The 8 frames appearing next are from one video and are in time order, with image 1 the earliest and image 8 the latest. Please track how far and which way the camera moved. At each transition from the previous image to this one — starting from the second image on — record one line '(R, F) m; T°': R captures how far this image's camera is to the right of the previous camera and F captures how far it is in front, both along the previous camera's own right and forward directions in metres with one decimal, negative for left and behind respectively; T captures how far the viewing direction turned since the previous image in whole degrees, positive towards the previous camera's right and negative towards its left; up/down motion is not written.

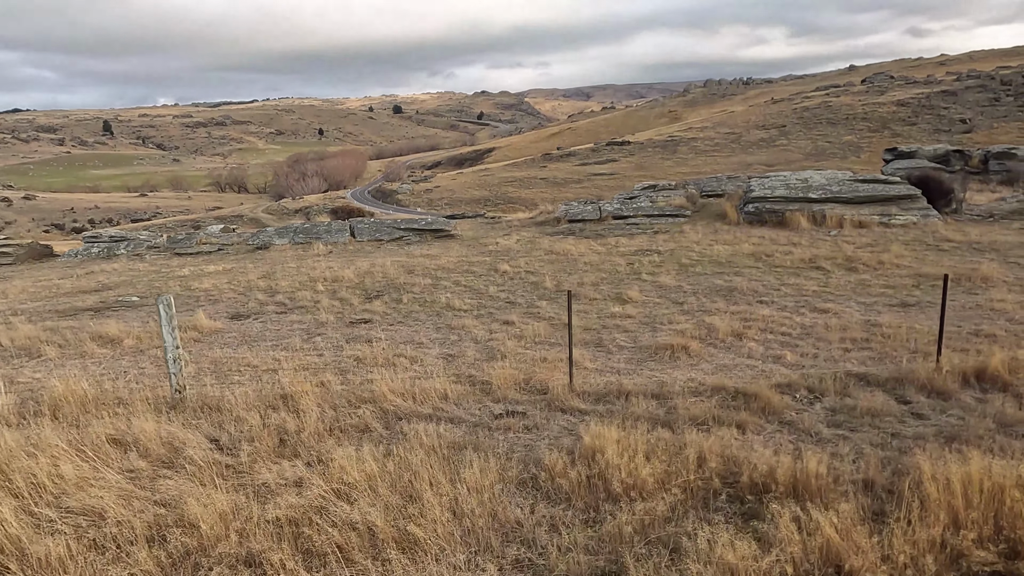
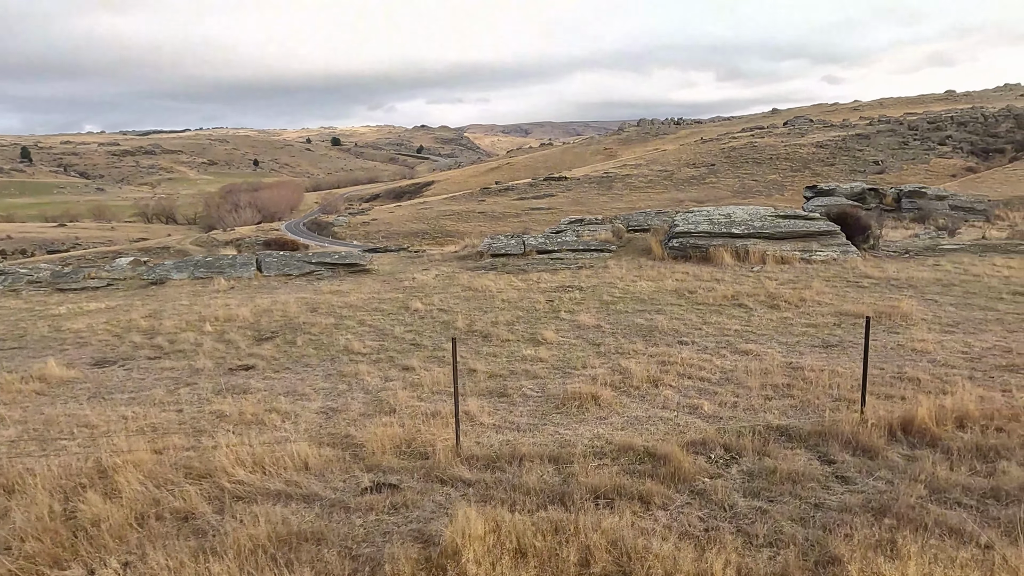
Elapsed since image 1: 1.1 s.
(+0.9, +1.1) m; +5°
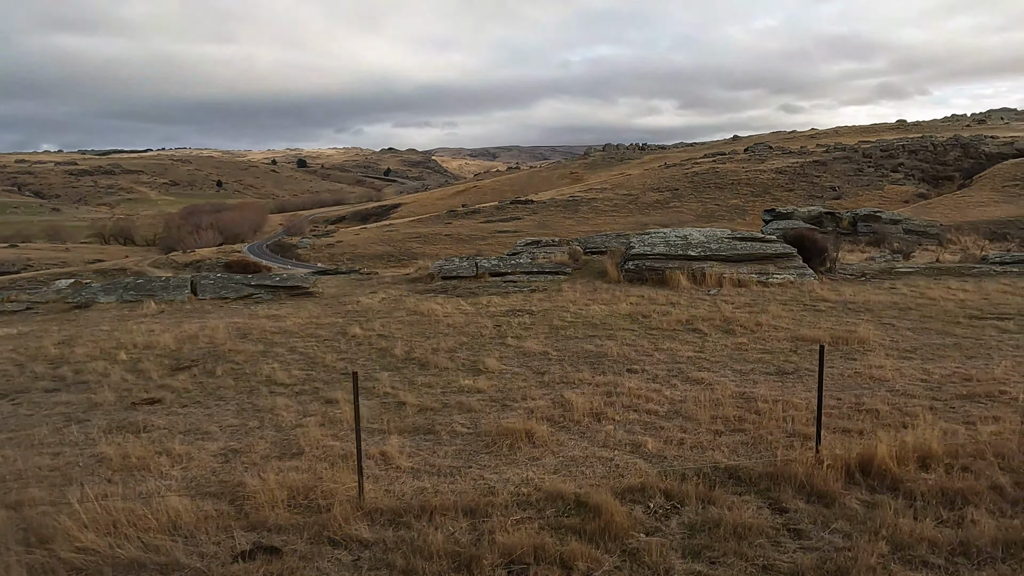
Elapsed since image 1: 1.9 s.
(+0.6, +0.8) m; +3°
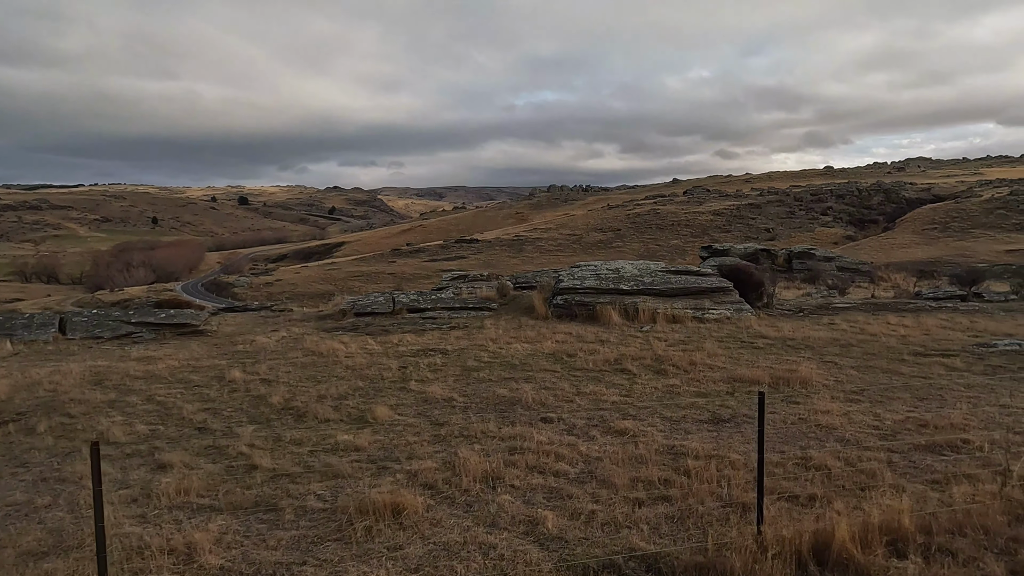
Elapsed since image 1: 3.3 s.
(+0.9, +1.6) m; +5°
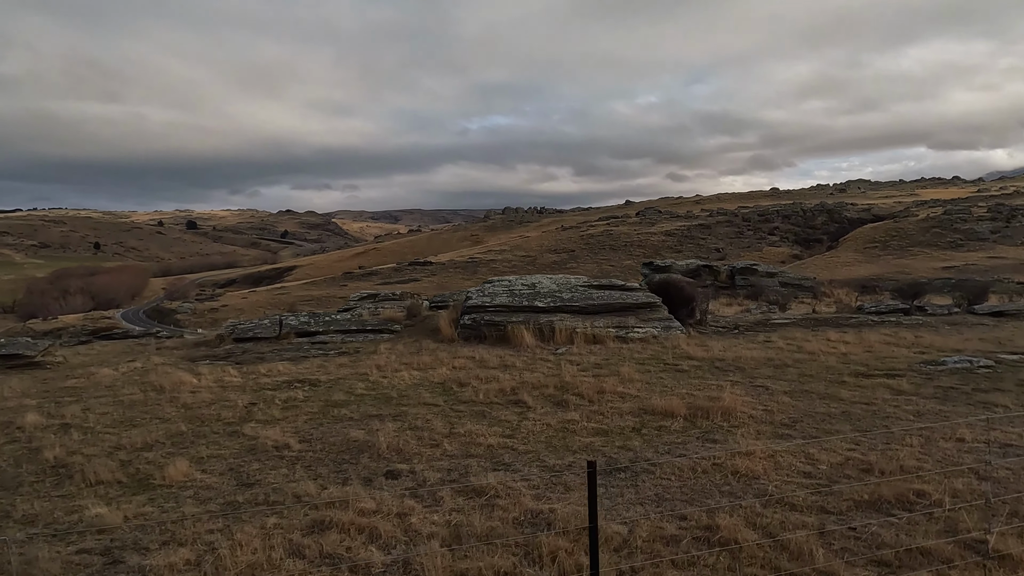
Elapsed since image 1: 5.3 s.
(+1.5, +1.9) m; +4°
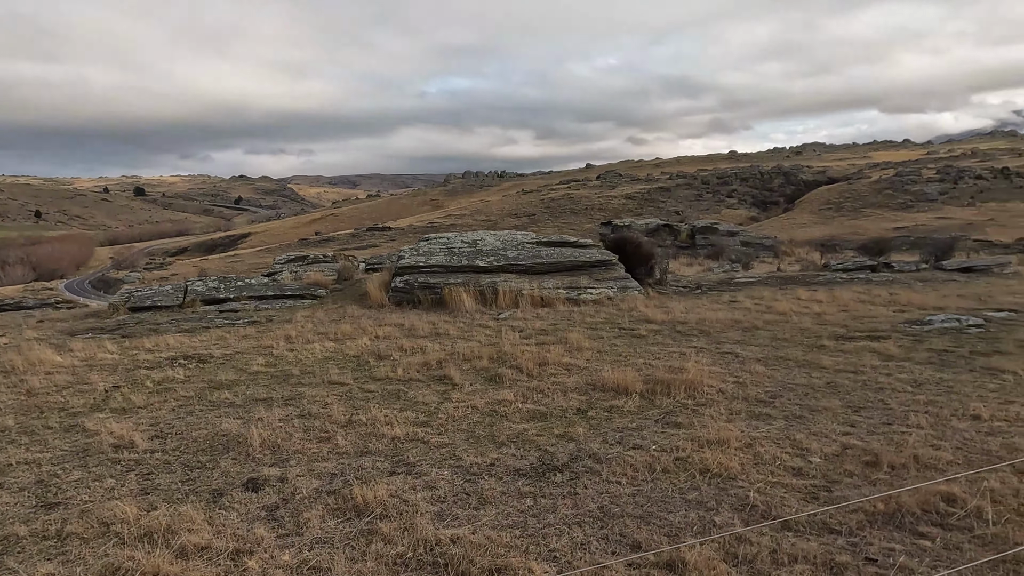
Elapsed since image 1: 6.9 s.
(+0.6, +1.6) m; +3°
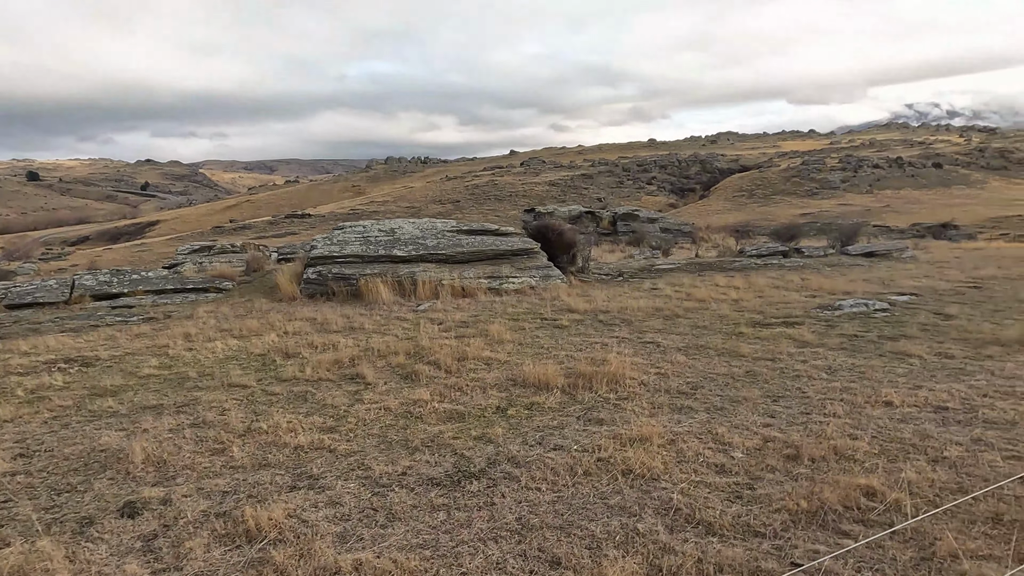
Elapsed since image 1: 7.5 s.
(+0.2, +0.4) m; +7°
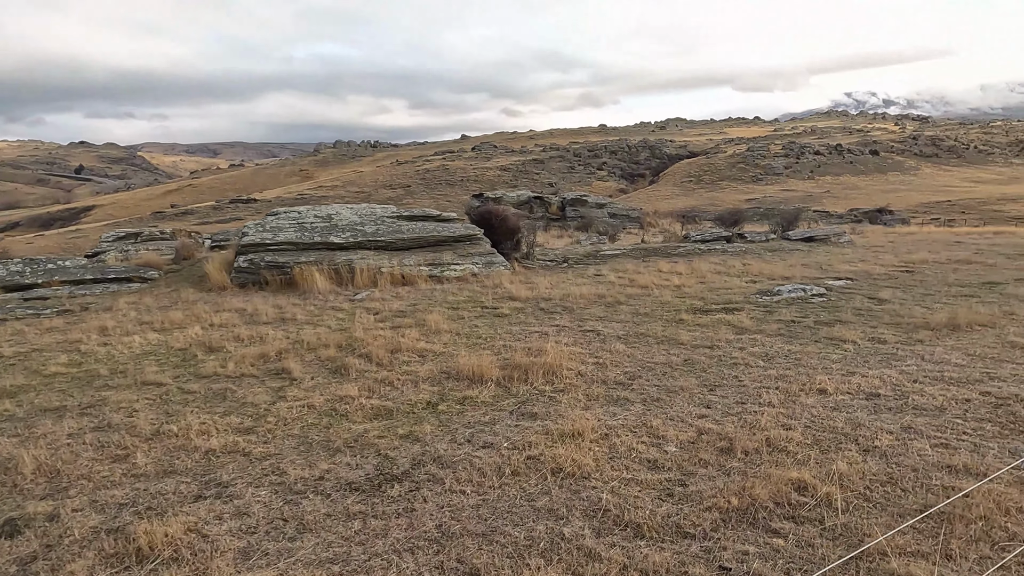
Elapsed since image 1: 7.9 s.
(+0.3, +0.3) m; +4°
